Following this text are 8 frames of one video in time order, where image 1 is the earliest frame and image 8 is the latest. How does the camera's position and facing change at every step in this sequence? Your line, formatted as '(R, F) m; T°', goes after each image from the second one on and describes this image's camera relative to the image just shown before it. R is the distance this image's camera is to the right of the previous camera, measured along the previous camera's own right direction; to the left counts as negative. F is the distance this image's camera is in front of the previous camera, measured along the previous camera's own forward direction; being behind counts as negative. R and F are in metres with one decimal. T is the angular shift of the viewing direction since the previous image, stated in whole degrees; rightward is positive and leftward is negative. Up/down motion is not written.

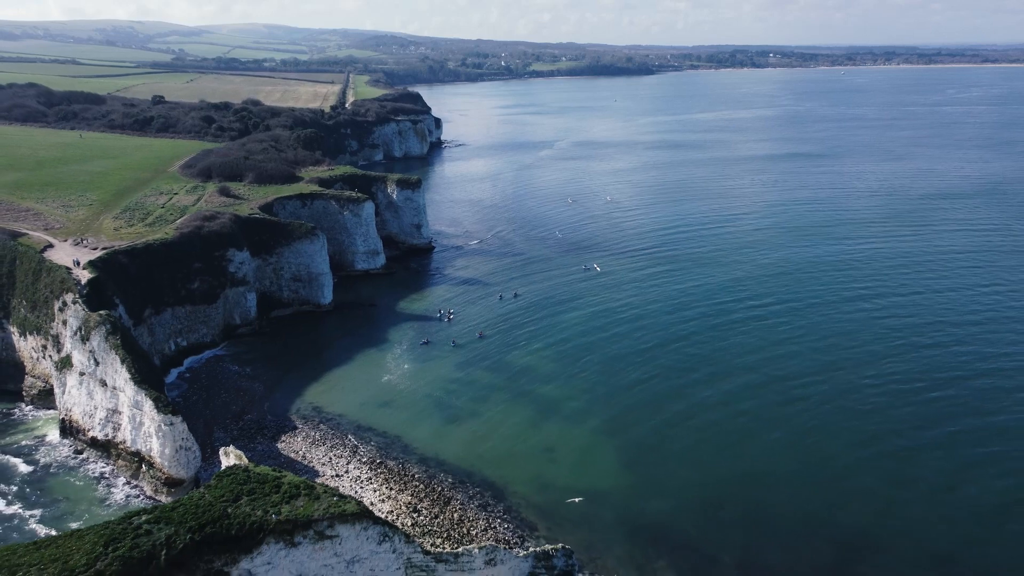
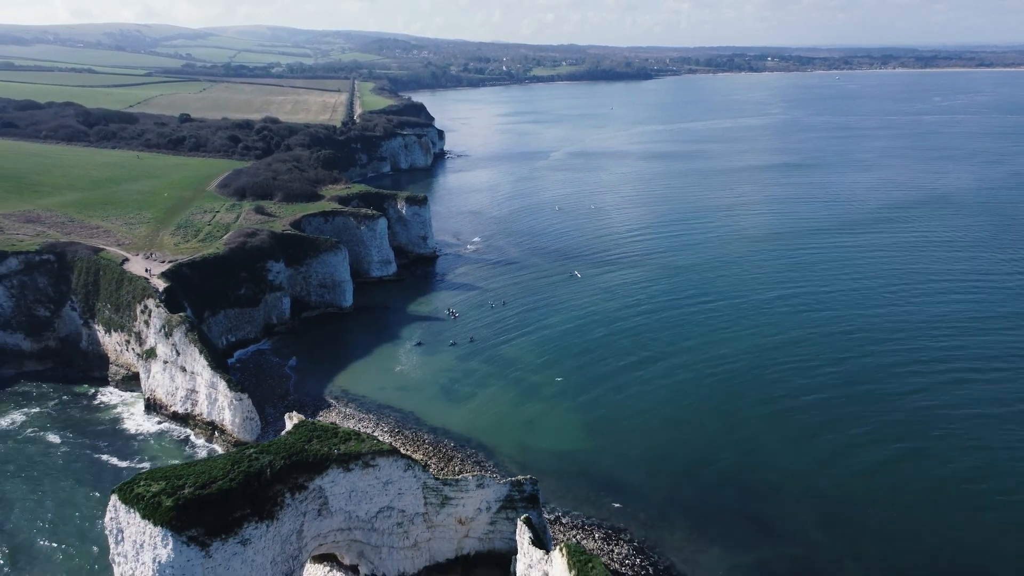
(+0.5, -7.5) m; 0°
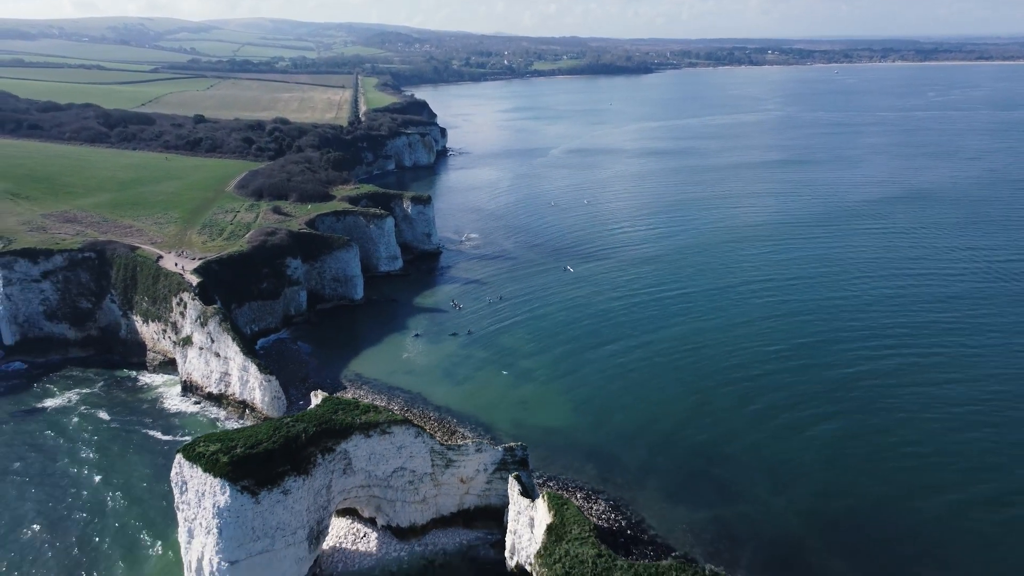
(+0.3, -4.4) m; 0°
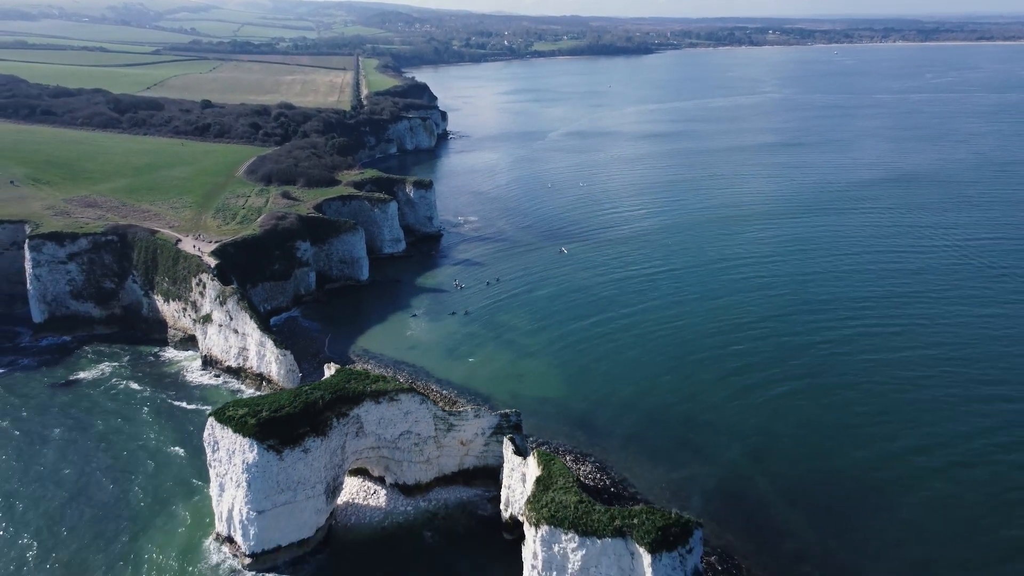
(+0.2, -3.0) m; 0°
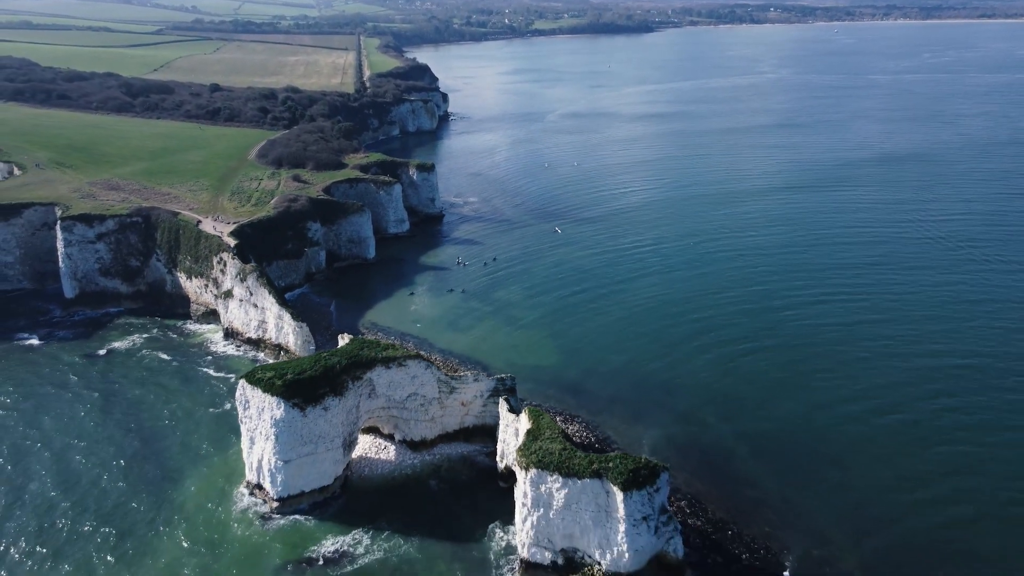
(+0.2, -3.7) m; 0°
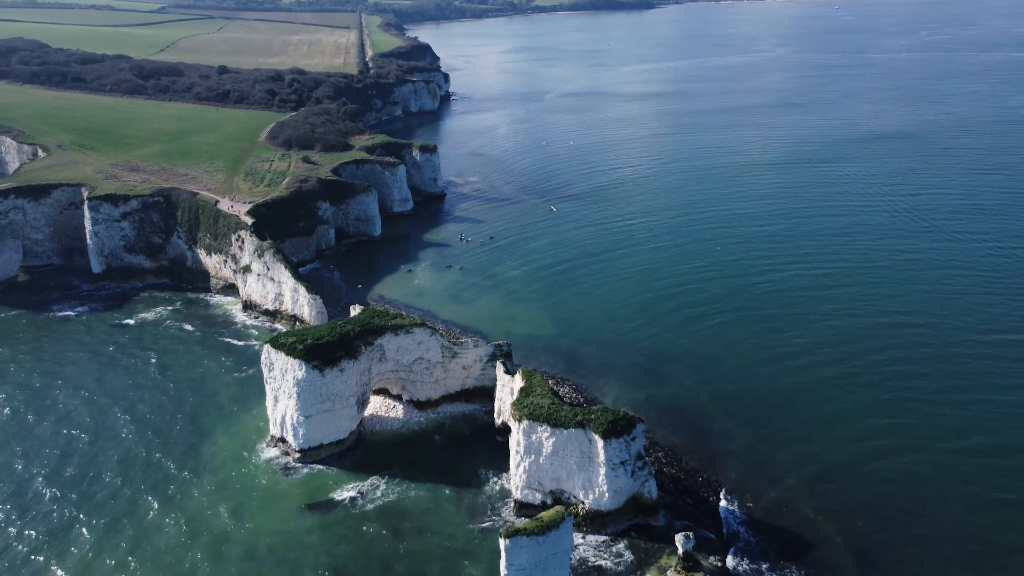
(+0.2, -3.7) m; 0°
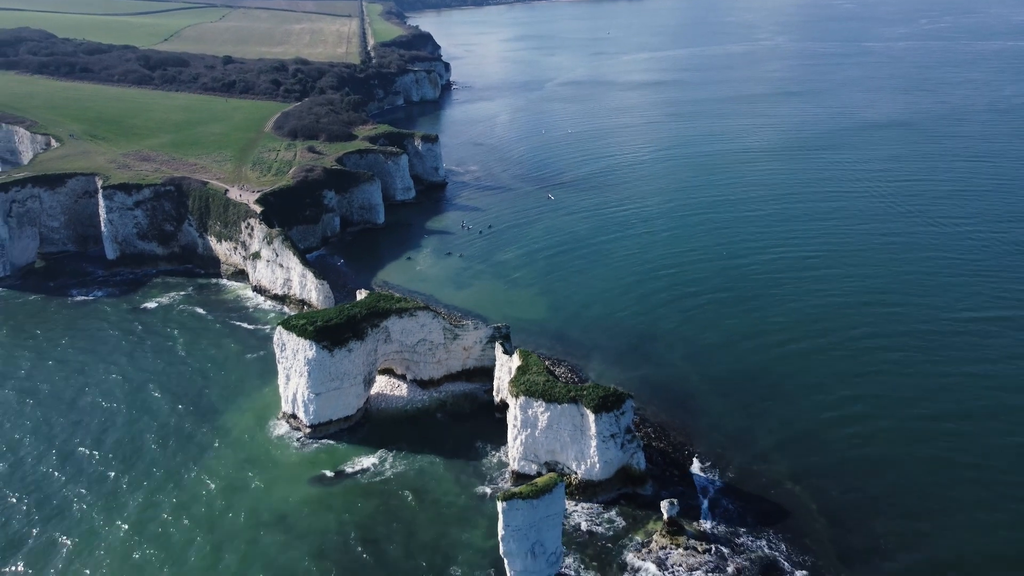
(+0.1, -2.1) m; 0°
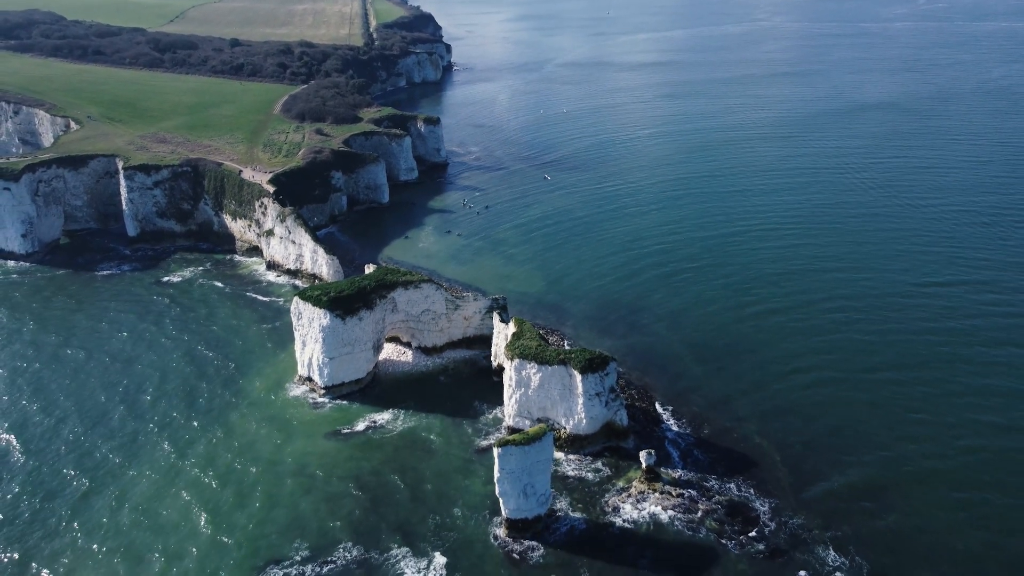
(+0.2, -3.6) m; 0°
